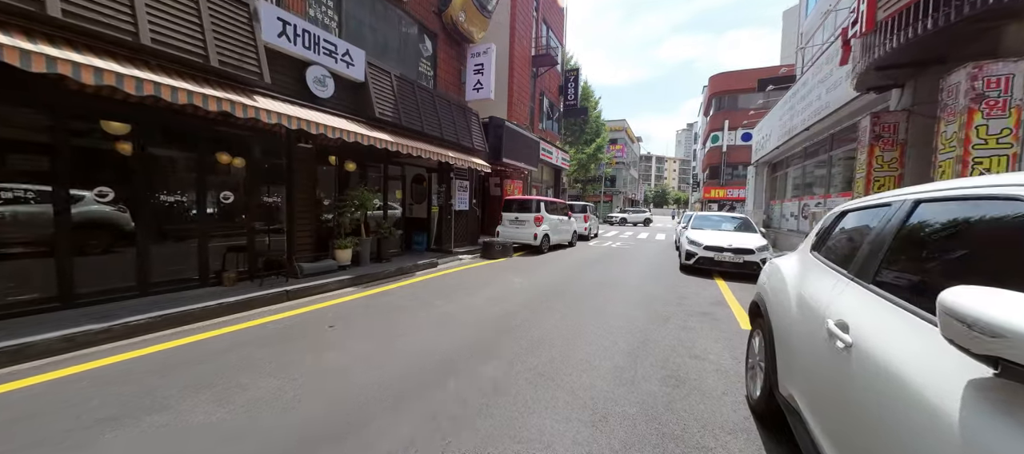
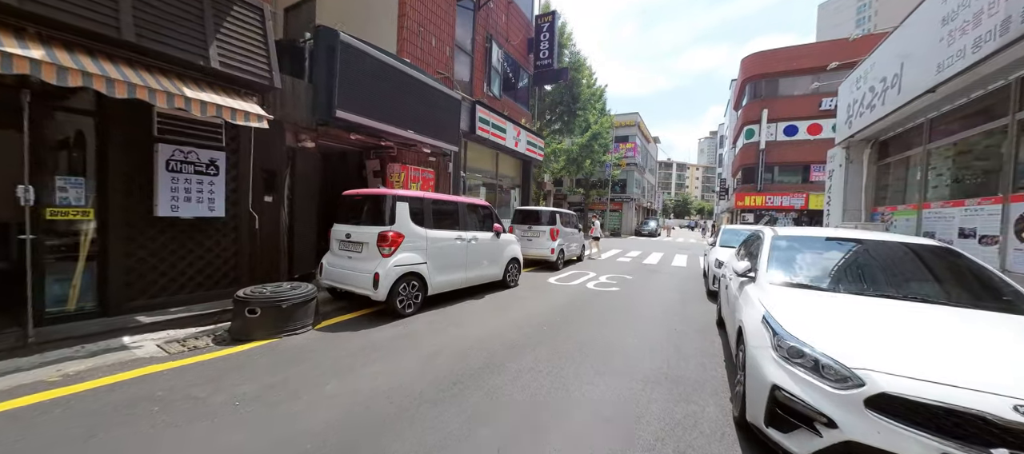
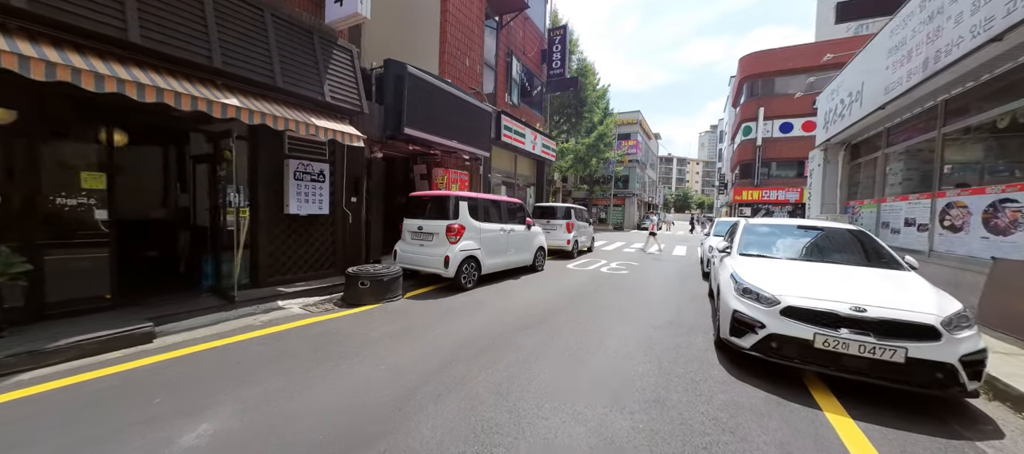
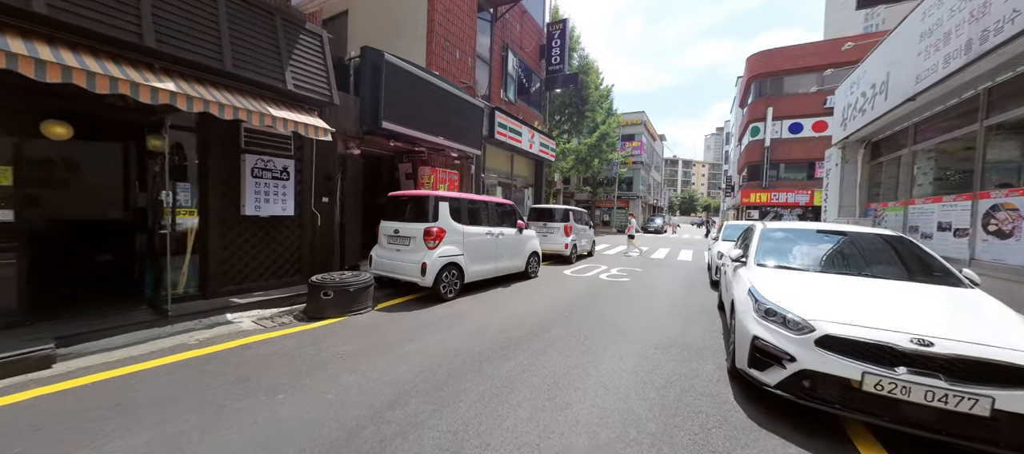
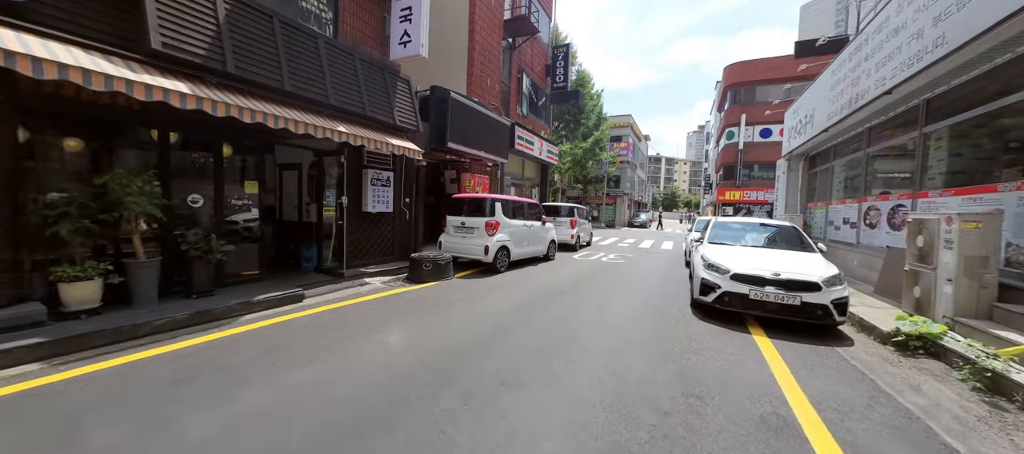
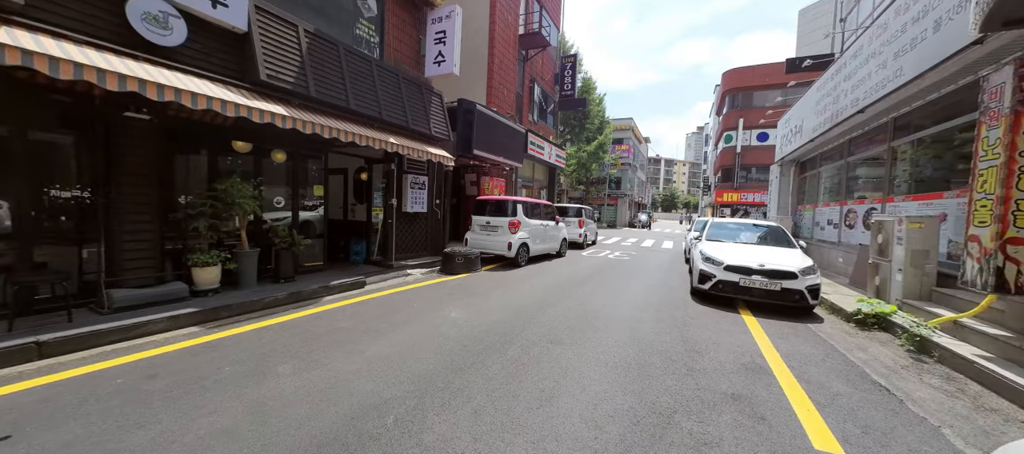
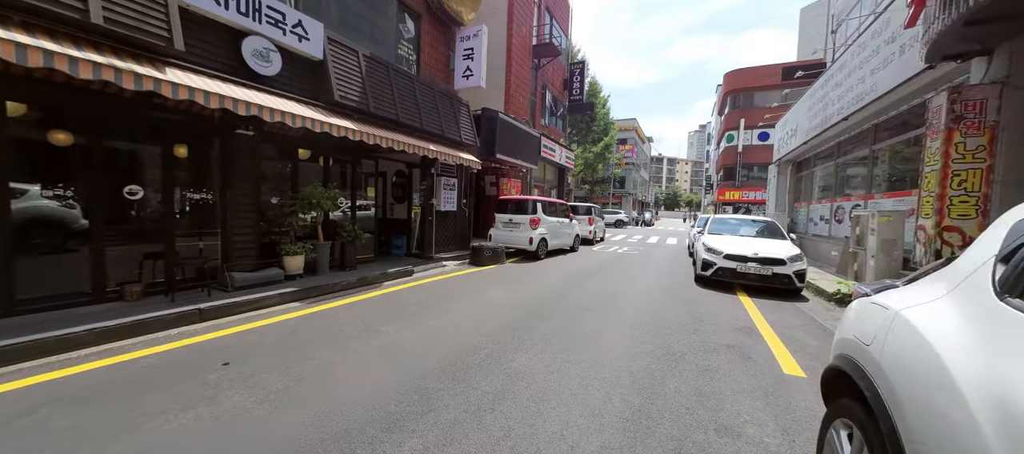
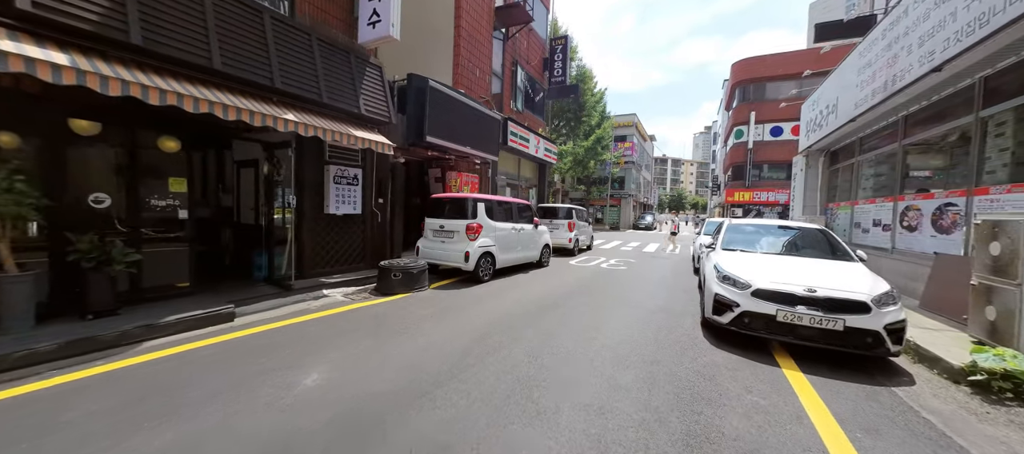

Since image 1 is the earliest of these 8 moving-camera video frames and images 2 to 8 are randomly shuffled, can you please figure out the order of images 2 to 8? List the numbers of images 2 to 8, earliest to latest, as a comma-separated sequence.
7, 6, 5, 8, 3, 4, 2
